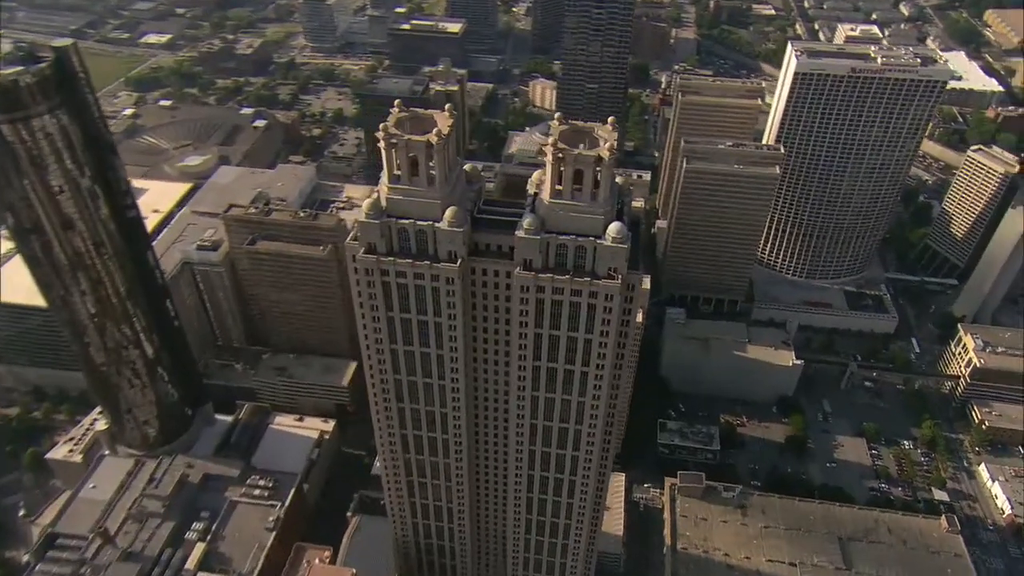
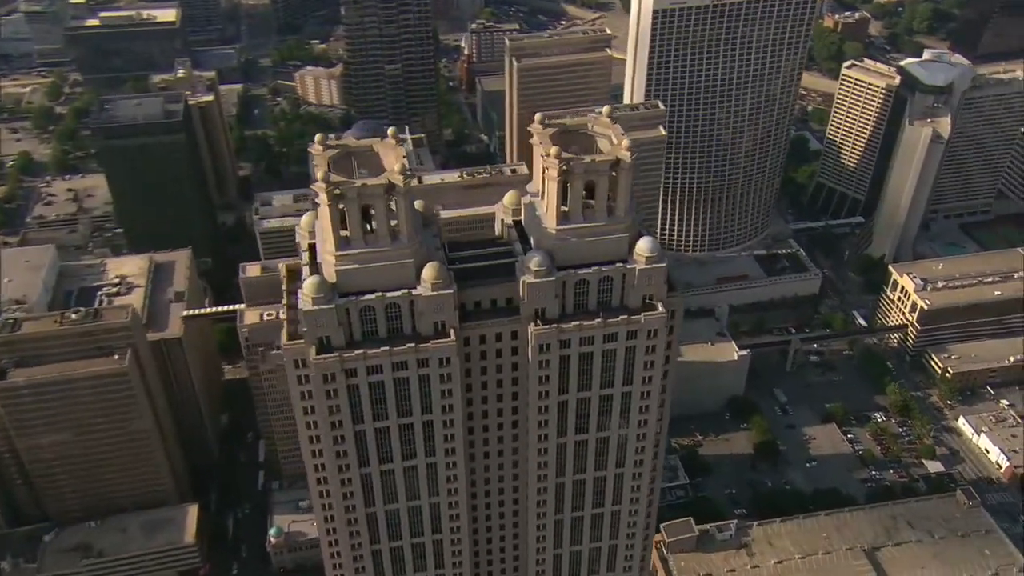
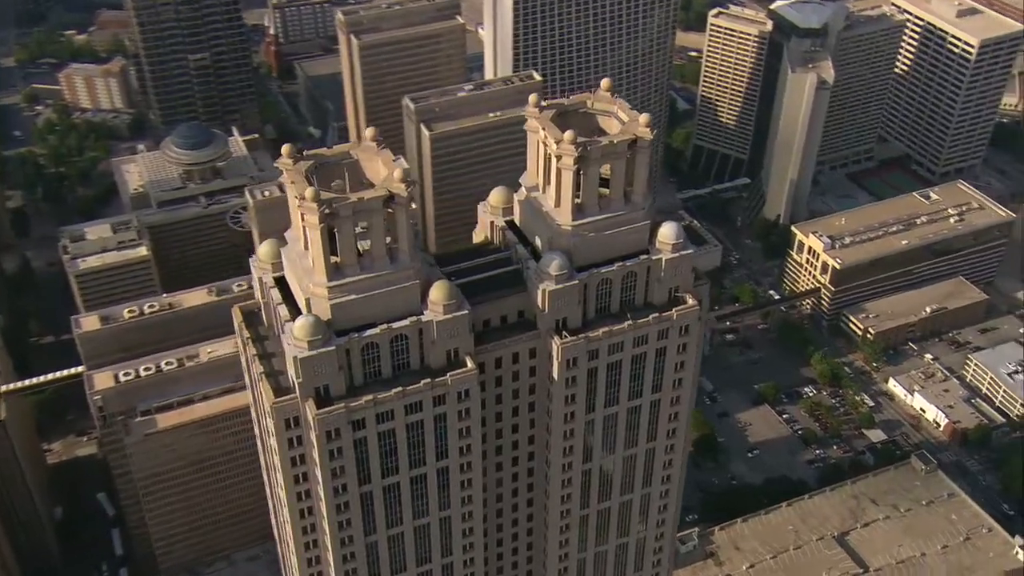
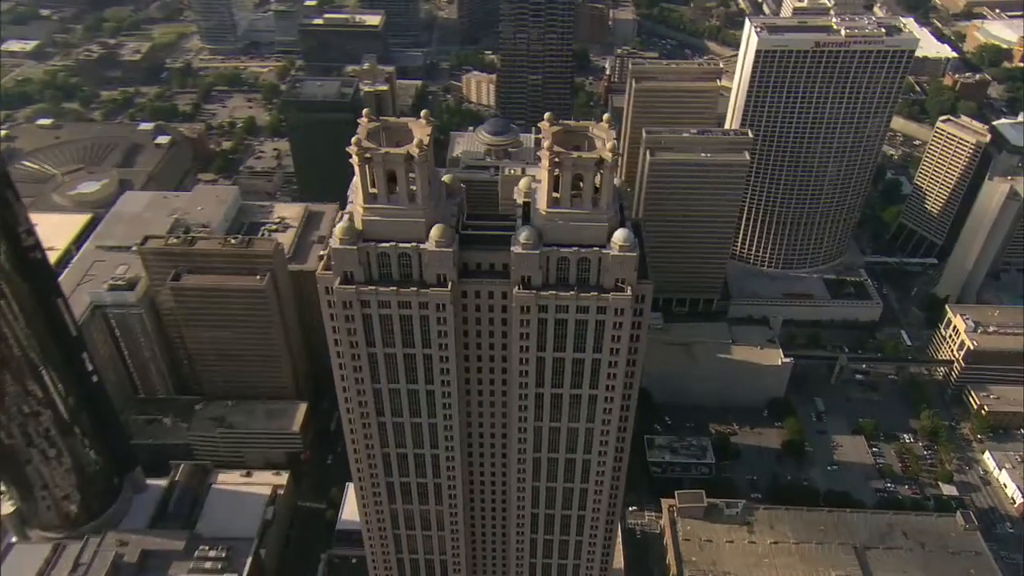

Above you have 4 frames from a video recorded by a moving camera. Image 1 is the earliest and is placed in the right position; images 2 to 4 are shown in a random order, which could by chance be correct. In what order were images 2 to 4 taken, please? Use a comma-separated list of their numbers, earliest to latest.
4, 2, 3
